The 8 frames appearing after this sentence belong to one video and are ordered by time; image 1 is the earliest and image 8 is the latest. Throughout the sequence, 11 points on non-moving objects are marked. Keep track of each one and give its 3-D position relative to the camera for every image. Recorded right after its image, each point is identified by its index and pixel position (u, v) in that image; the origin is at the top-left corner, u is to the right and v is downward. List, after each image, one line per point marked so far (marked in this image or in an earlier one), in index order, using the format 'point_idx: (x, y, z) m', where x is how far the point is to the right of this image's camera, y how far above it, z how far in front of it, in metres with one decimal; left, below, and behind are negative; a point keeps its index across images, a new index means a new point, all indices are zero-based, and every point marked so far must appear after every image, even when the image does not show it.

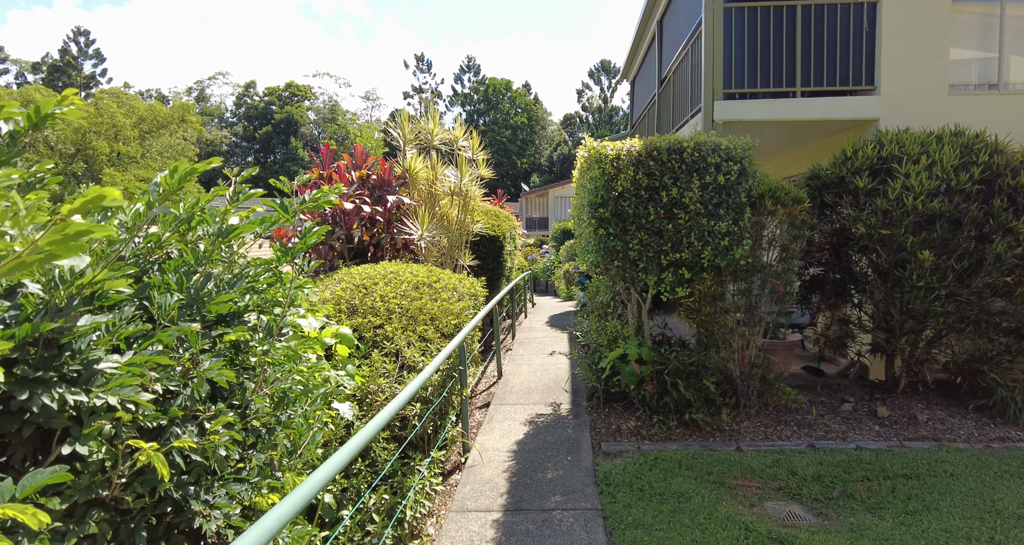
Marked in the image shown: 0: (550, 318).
0: (+0.8, -0.9, +10.5) m
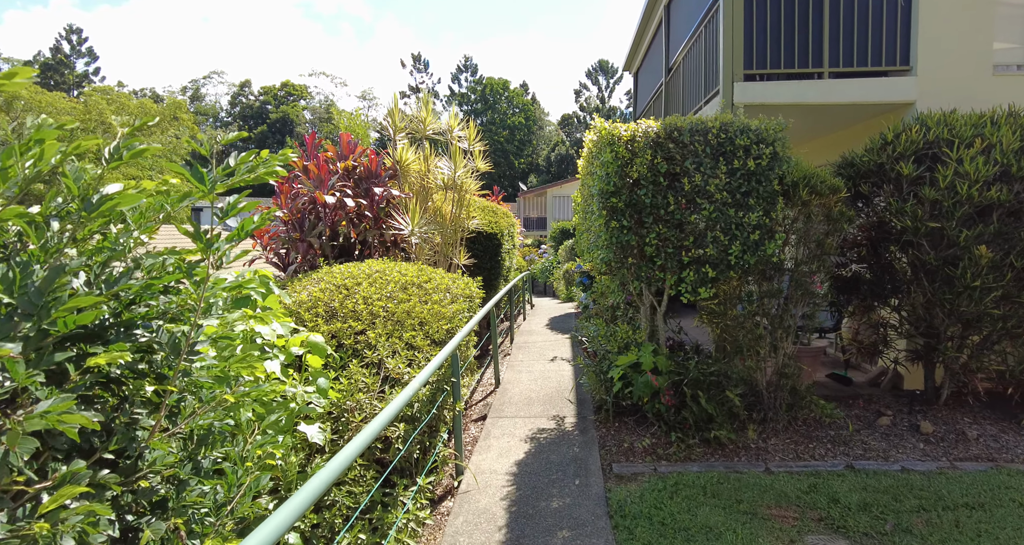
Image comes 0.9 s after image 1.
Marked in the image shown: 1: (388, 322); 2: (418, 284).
0: (+0.7, -0.9, +10.0) m
1: (-1.0, -0.4, +4.1) m
2: (-0.8, -0.1, +4.7) m
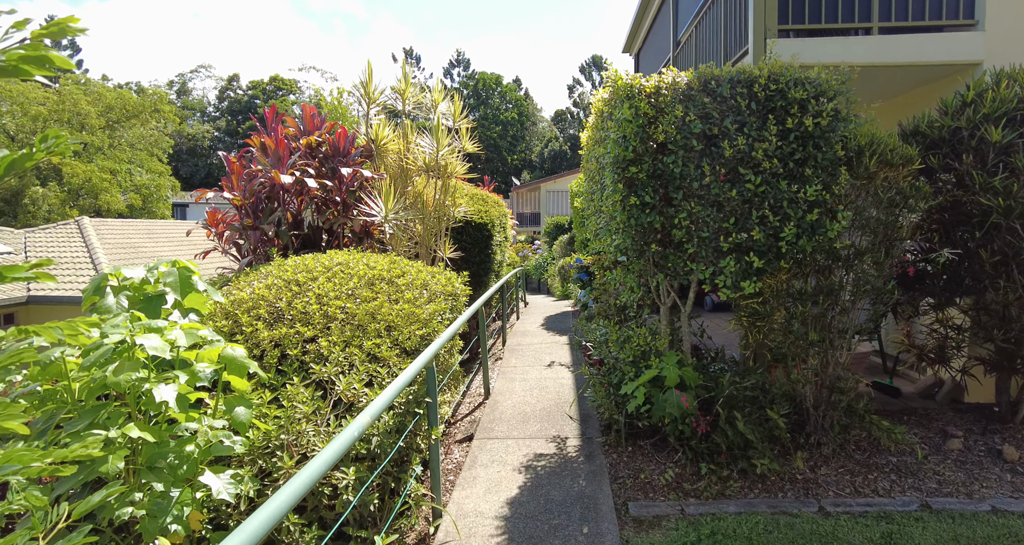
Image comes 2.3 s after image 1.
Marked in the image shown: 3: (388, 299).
0: (+0.6, -0.8, +9.2) m
1: (-1.0, -0.3, +3.3) m
2: (-0.9, 0.0, +3.9) m
3: (-0.8, -0.2, +3.6) m
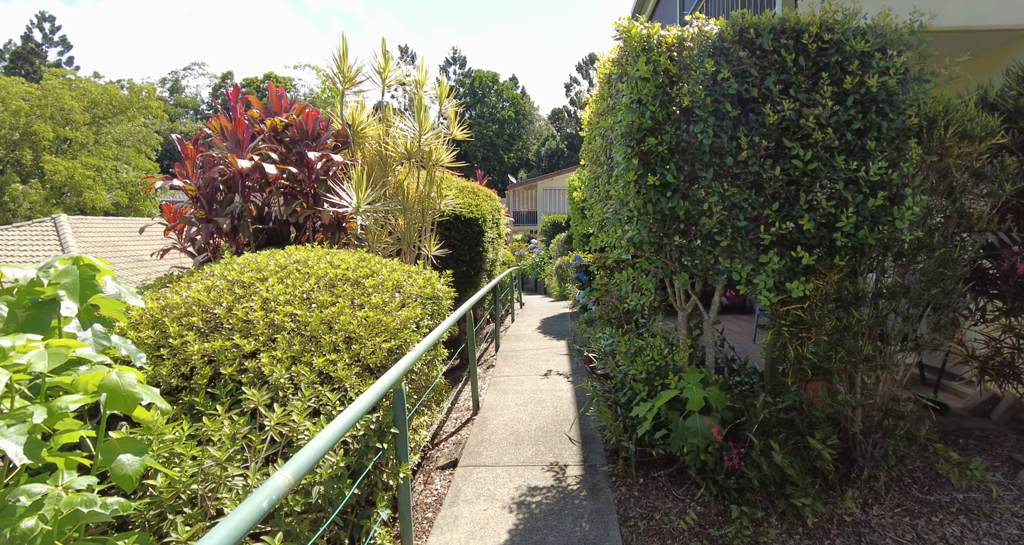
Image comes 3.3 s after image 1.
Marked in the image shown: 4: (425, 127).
0: (+0.5, -0.8, +8.6) m
1: (-1.1, -0.3, +2.6) m
2: (-1.0, 0.0, +3.3) m
3: (-0.9, -0.2, +3.0) m
4: (-0.8, +1.4, +5.1) m
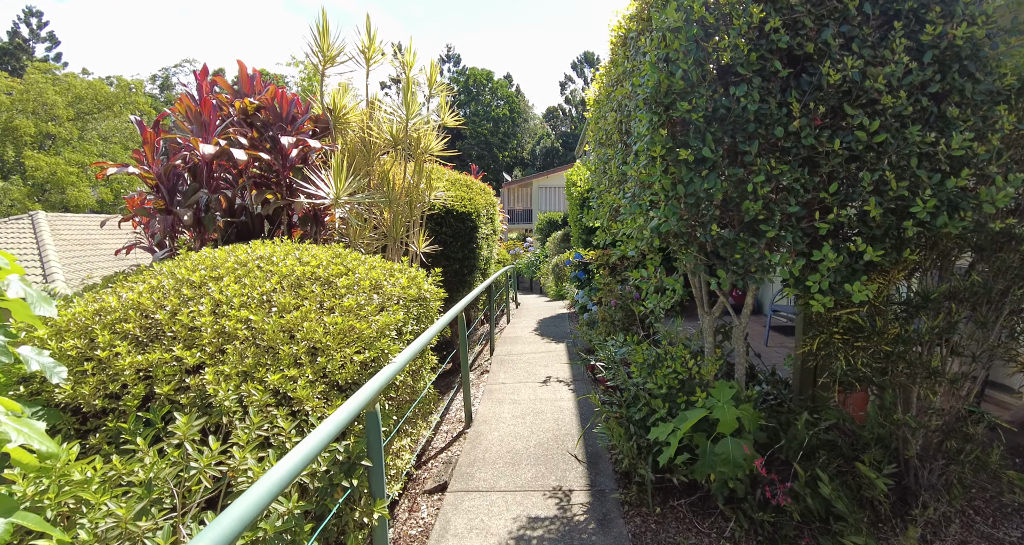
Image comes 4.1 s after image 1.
0: (+0.4, -0.8, +8.2) m
1: (-1.1, -0.3, +2.2) m
2: (-1.0, 0.0, +2.8) m
3: (-0.9, -0.2, +2.6) m
4: (-0.9, +1.4, +4.7) m
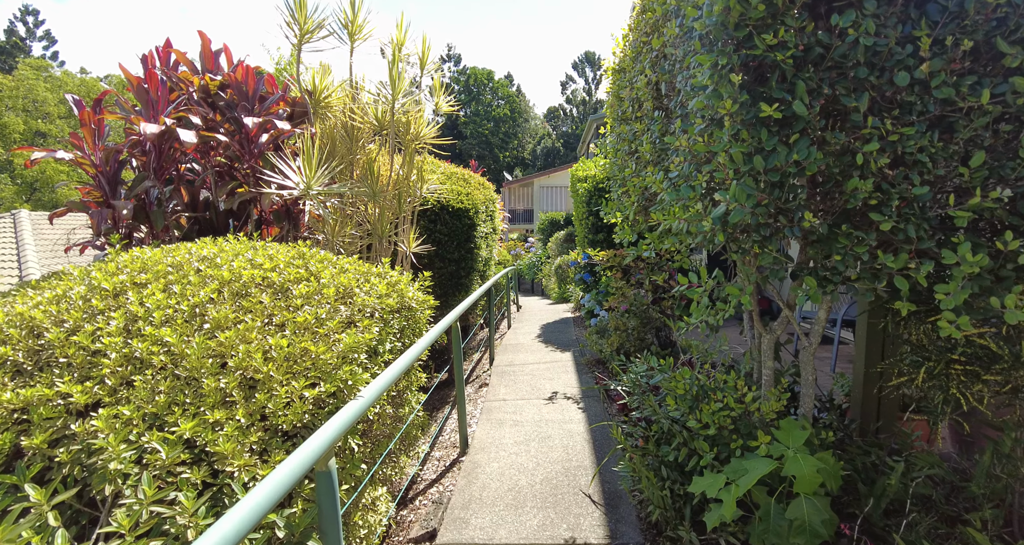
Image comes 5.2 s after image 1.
0: (+0.4, -0.8, +7.6) m
1: (-1.1, -0.3, +1.6) m
2: (-1.0, 0.0, +2.3) m
3: (-0.9, -0.2, +2.0) m
4: (-0.9, +1.4, +4.1) m
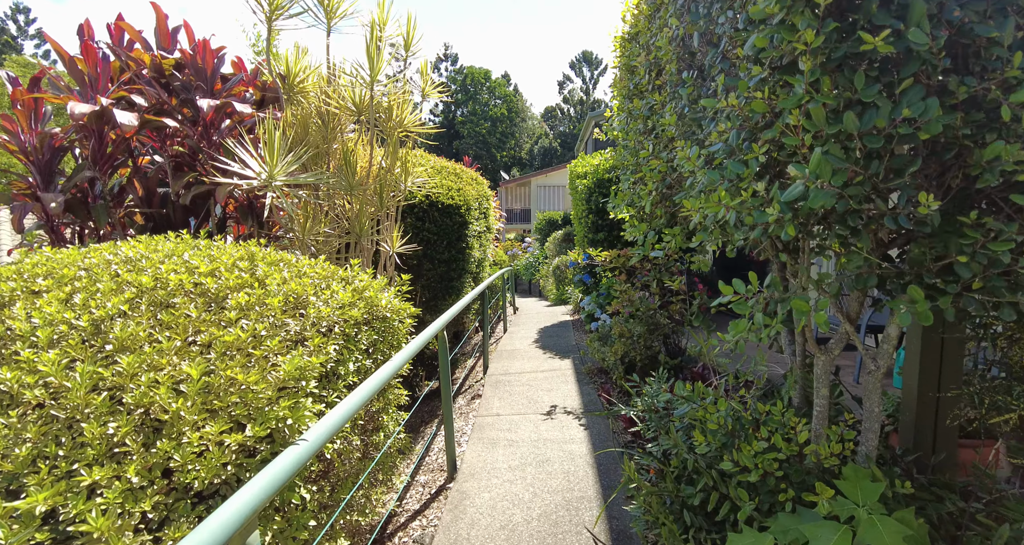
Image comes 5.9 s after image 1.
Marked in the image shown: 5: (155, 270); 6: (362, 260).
0: (+0.4, -0.8, +7.2) m
1: (-1.1, -0.4, +1.2) m
2: (-1.0, -0.1, +1.8) m
3: (-0.9, -0.2, +1.6) m
4: (-0.9, +1.4, +3.7) m
5: (-1.2, 0.0, +1.9) m
6: (-1.1, +0.1, +3.8) m
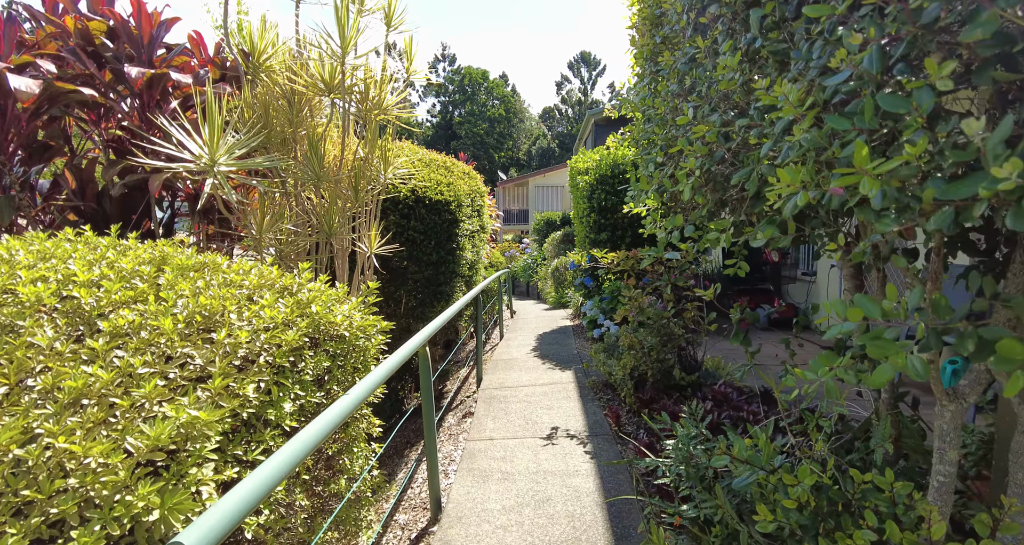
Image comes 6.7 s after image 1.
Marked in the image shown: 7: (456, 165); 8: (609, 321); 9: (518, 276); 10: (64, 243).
0: (+0.3, -0.9, +6.7) m
1: (-1.1, -0.4, +0.7) m
2: (-1.0, -0.1, +1.3) m
3: (-1.0, -0.2, +1.1) m
4: (-0.9, +1.3, +3.2) m
5: (-1.3, 0.0, +1.4) m
6: (-1.1, +0.1, +3.3) m
7: (-0.6, +1.0, +5.2) m
8: (+0.9, -0.5, +5.2) m
9: (+0.1, -0.1, +13.5) m
10: (-1.5, +0.1, +1.8) m
